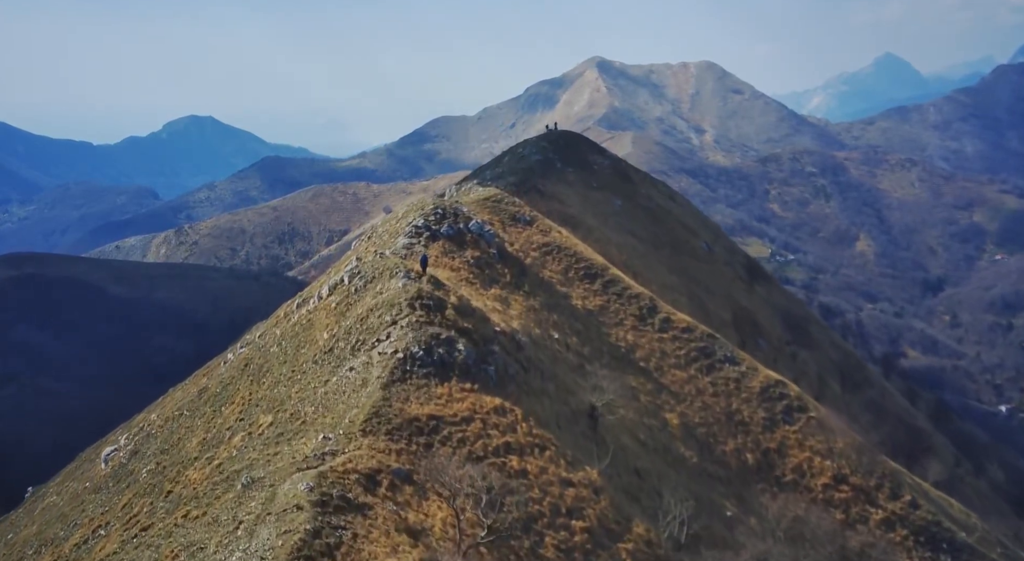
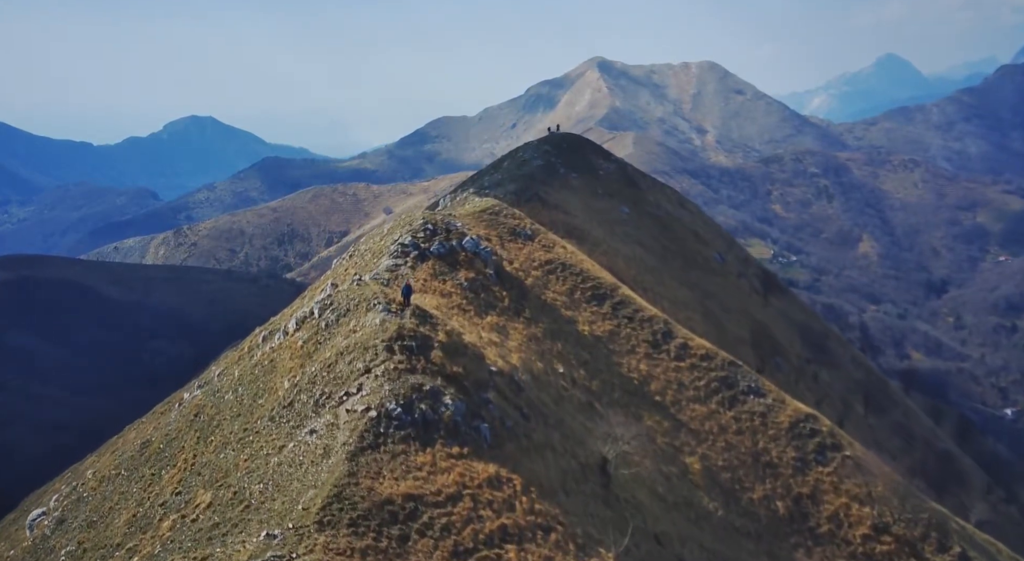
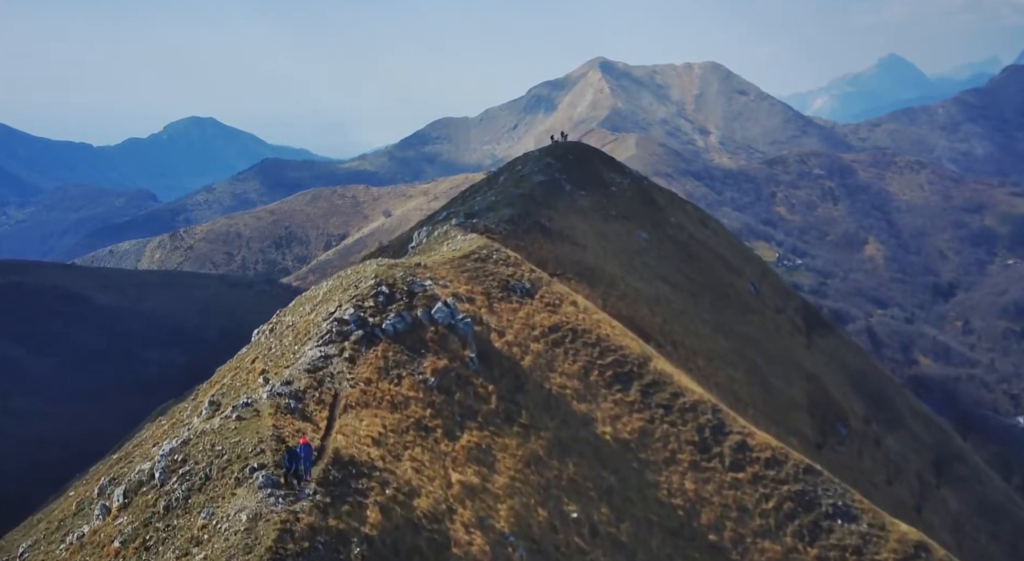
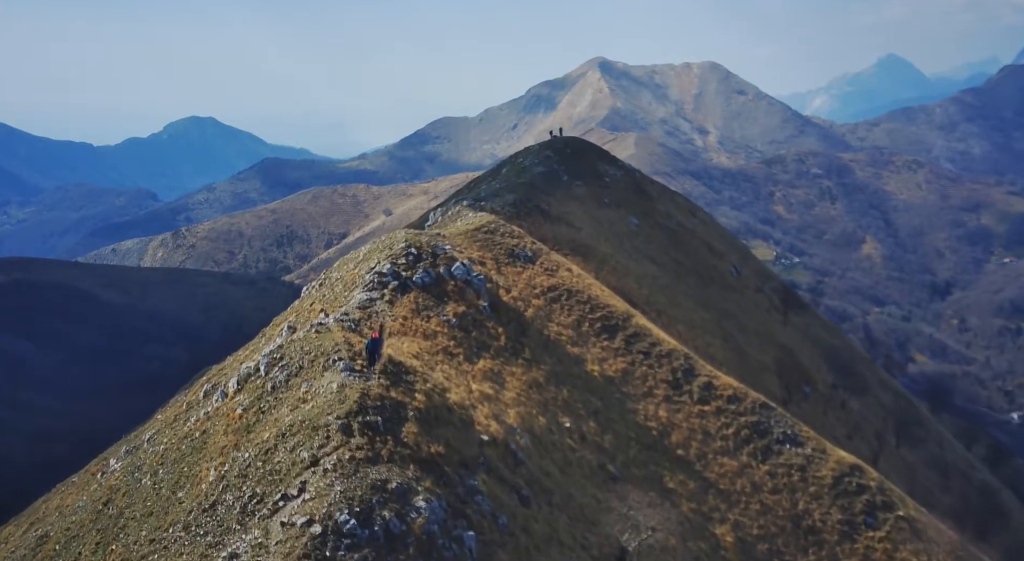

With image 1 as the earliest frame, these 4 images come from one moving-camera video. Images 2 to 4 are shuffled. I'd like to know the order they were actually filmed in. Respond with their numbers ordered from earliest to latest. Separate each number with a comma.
2, 4, 3
